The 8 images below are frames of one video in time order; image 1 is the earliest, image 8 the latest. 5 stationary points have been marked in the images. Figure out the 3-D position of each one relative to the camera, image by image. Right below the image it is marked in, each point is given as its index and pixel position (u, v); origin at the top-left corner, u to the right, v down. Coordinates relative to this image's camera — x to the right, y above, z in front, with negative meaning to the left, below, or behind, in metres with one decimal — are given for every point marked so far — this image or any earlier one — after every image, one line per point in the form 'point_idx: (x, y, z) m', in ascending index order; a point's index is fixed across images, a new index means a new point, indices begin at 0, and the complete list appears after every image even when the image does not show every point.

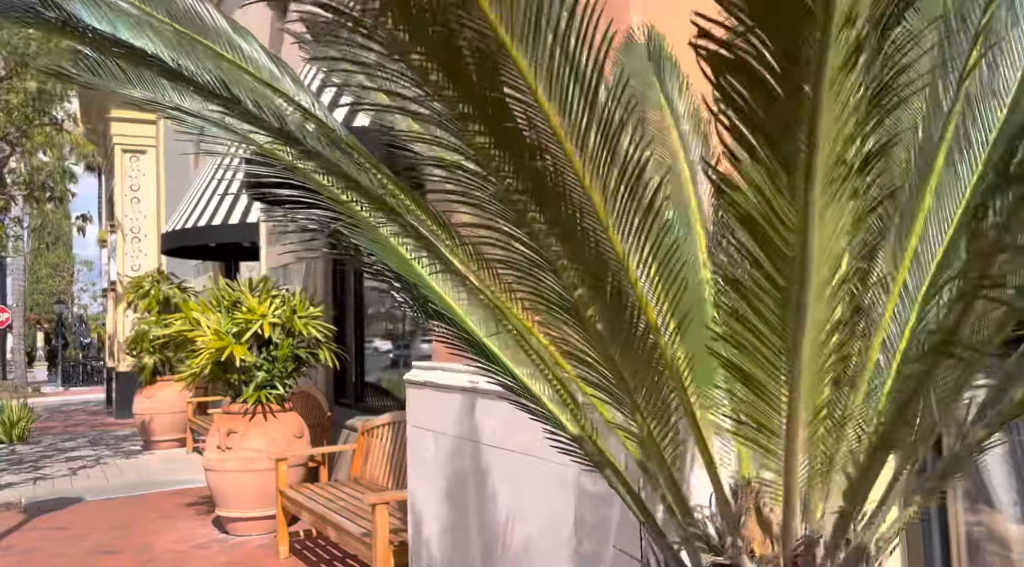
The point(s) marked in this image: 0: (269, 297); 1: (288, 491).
0: (-2.1, -0.1, +7.2) m
1: (-1.7, -1.6, +6.1) m
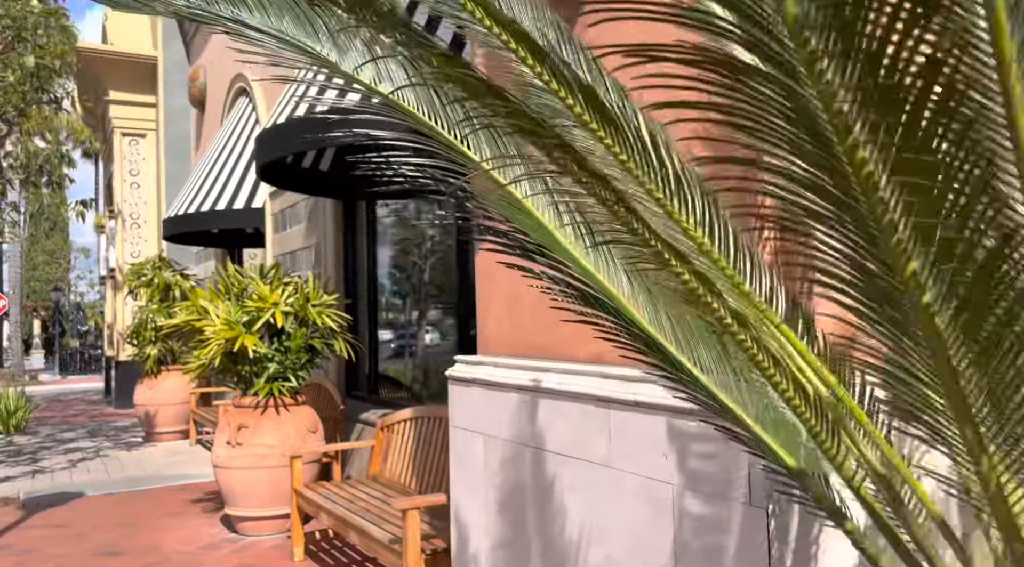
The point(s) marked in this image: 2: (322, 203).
0: (-1.9, 0.0, +6.8) m
1: (-1.5, -1.5, +5.8) m
2: (-2.1, +0.9, +9.2) m
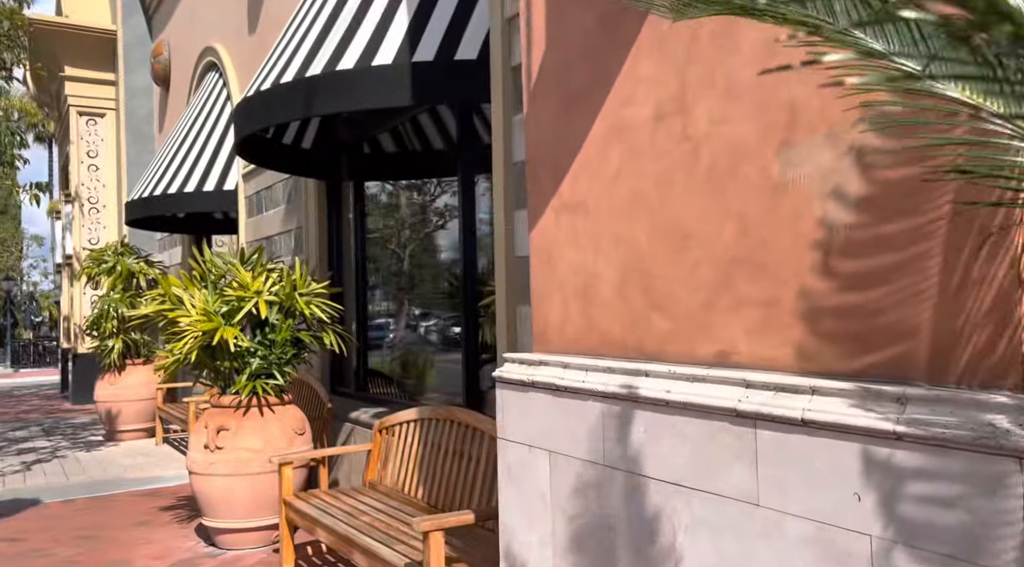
0: (-1.9, +0.1, +6.2) m
1: (-1.4, -1.4, +5.2) m
2: (-2.2, +1.1, +8.5) m
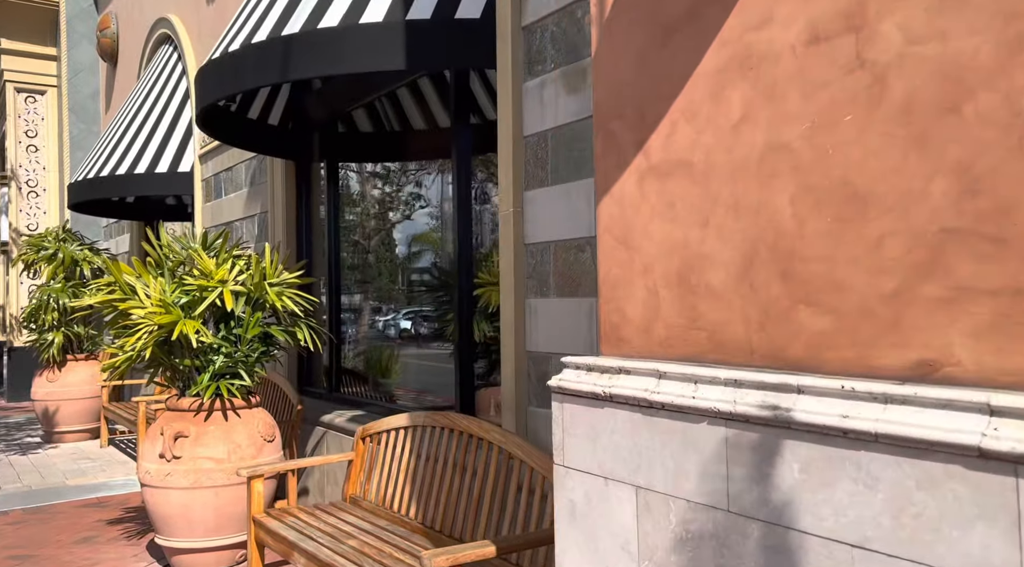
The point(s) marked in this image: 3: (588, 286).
0: (-1.9, +0.2, +5.5) m
1: (-1.4, -1.3, +4.5) m
2: (-2.3, +1.1, +7.8) m
3: (+0.3, 0.0, +3.8) m
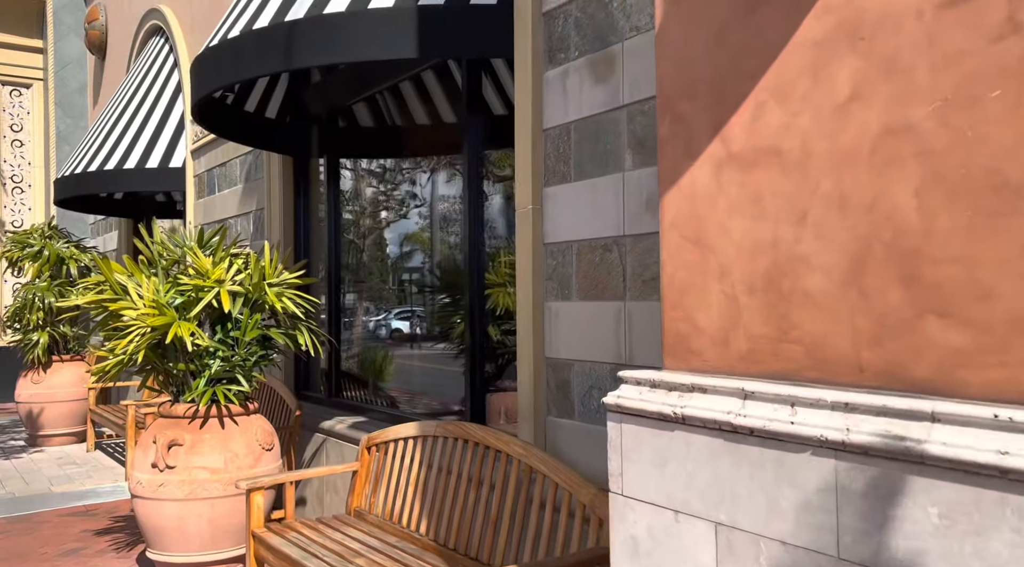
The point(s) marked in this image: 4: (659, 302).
0: (-1.8, +0.2, +5.2) m
1: (-1.3, -1.3, +4.3) m
2: (-2.3, +1.2, +7.5) m
3: (+0.4, 0.0, +3.5) m
4: (+0.6, -0.1, +3.3) m
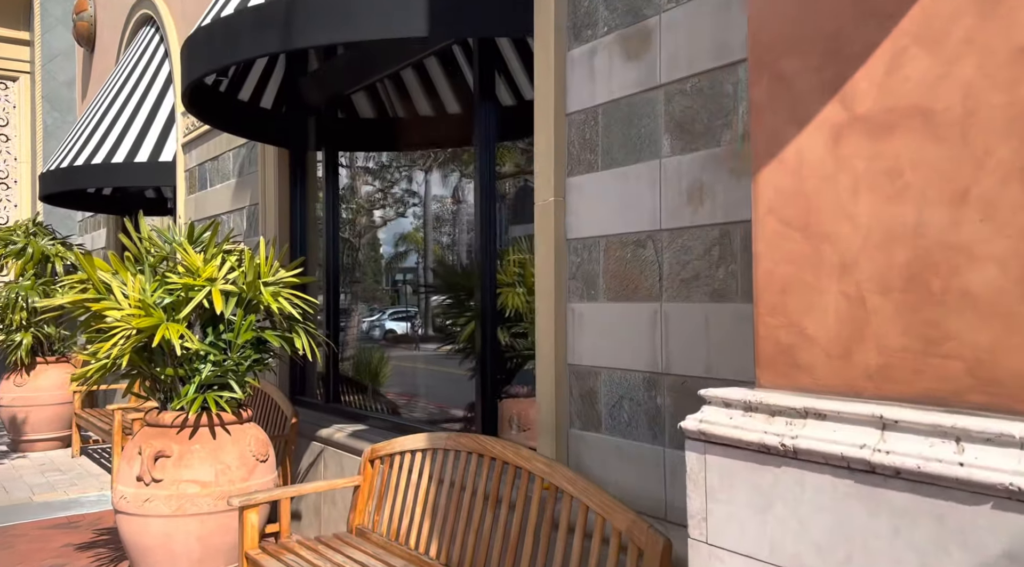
0: (-1.8, +0.2, +4.9) m
1: (-1.2, -1.3, +3.9) m
2: (-2.2, +1.2, +7.2) m
3: (+0.5, 0.0, +3.2) m
4: (+0.7, -0.1, +3.0) m
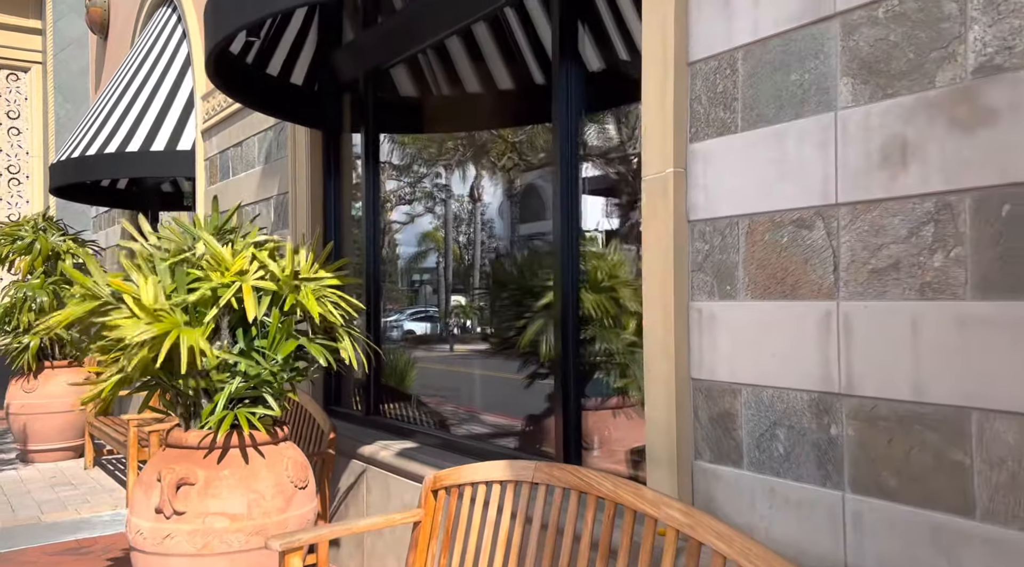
0: (-1.4, +0.2, +4.1) m
1: (-0.8, -1.3, +3.2) m
2: (-1.8, +1.2, +6.5) m
3: (+0.9, 0.0, +2.4) m
4: (+1.1, 0.0, +2.2) m
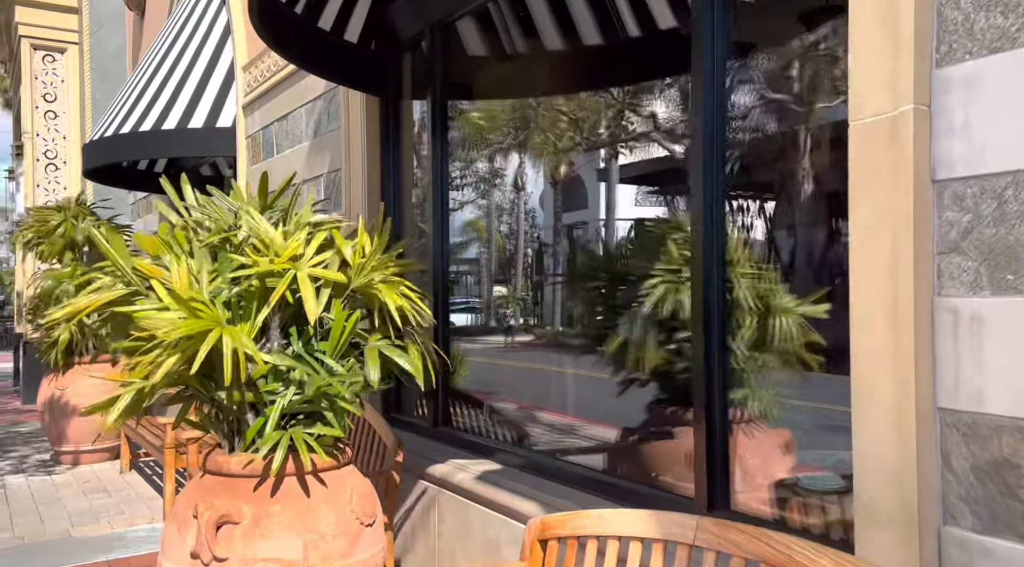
0: (-0.9, +0.2, +3.4) m
1: (-0.4, -1.3, +2.4) m
2: (-1.2, +1.3, +5.7) m
3: (+1.3, 0.0, +1.5) m
4: (+1.4, 0.0, +1.3) m
